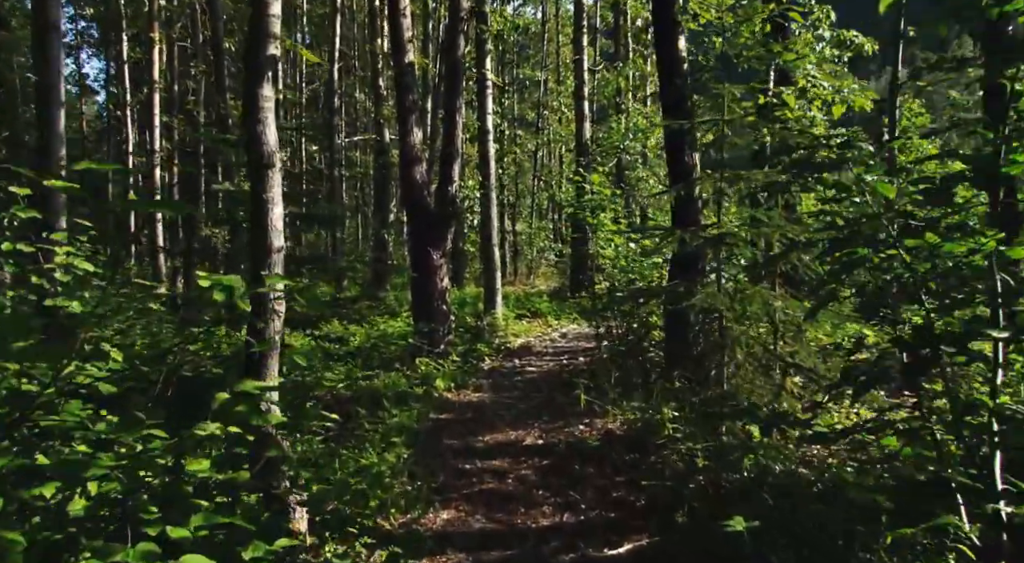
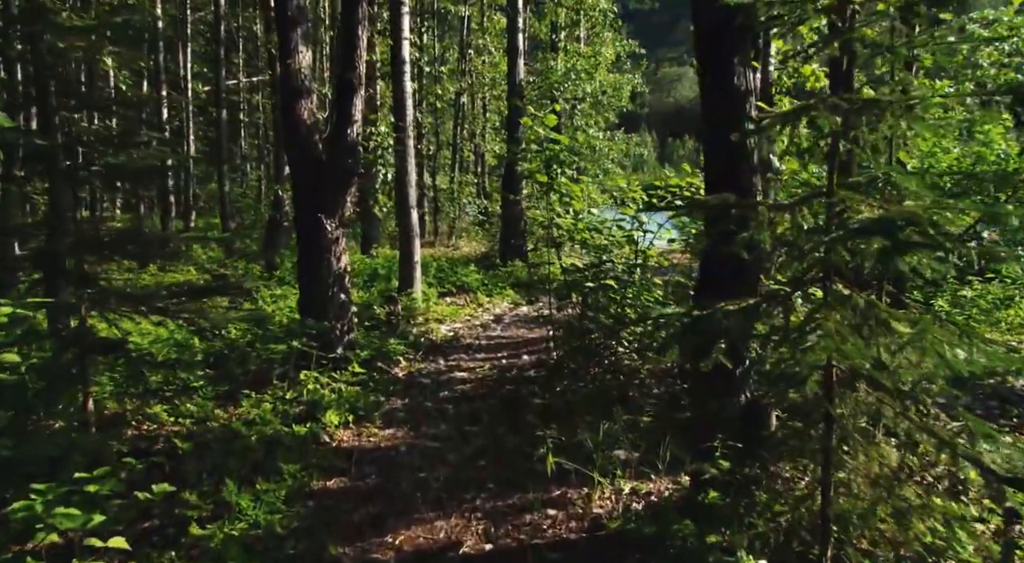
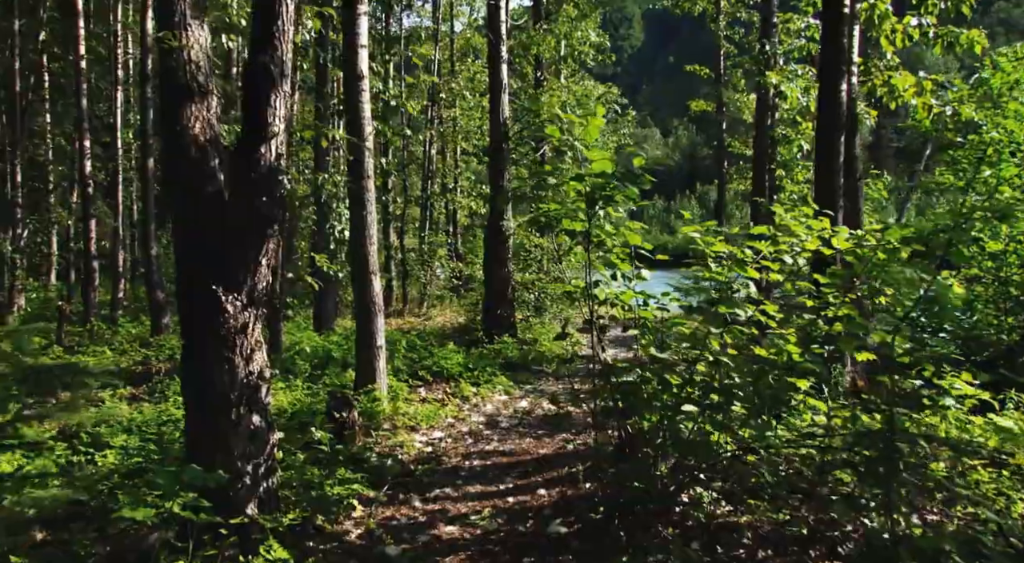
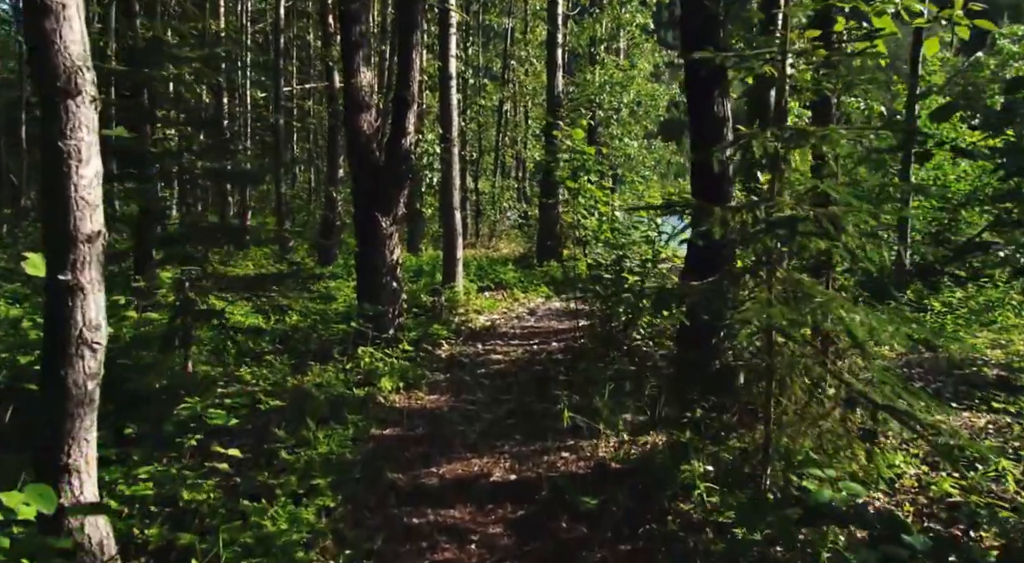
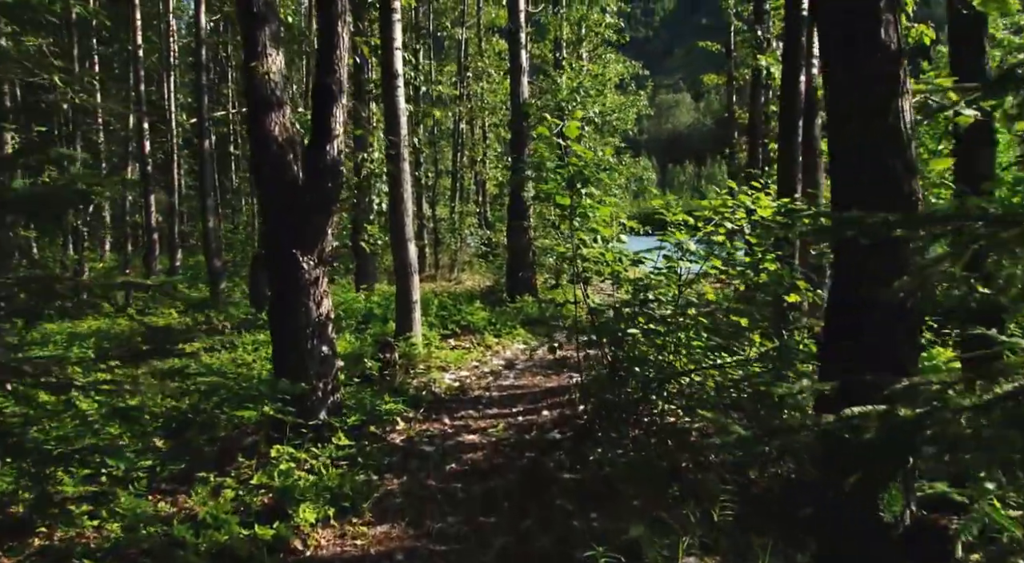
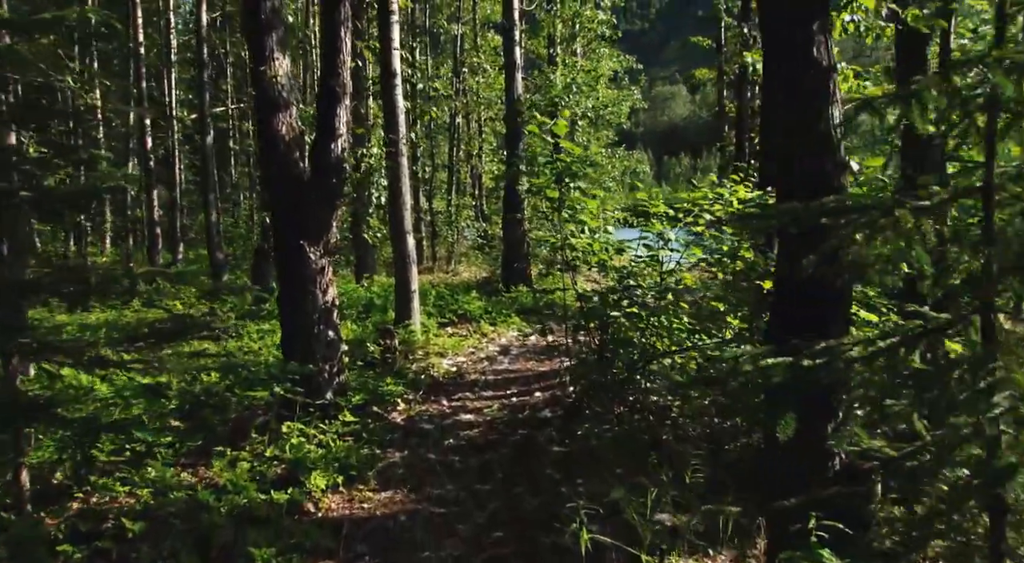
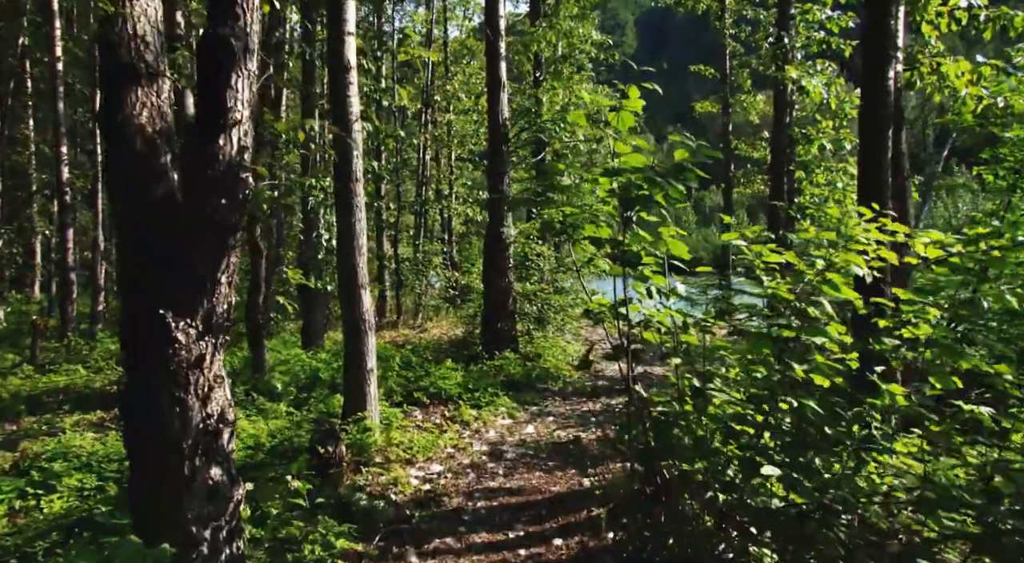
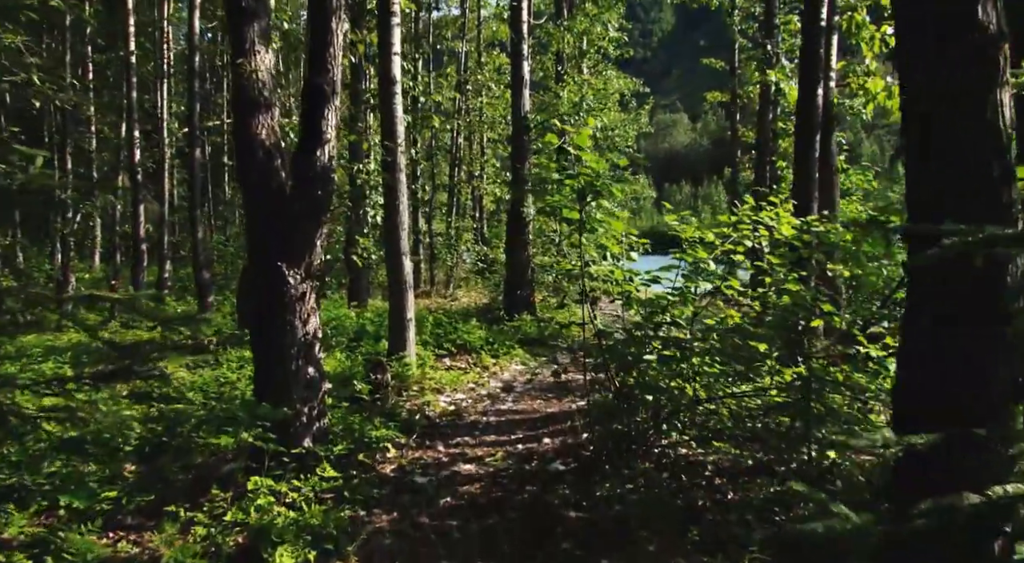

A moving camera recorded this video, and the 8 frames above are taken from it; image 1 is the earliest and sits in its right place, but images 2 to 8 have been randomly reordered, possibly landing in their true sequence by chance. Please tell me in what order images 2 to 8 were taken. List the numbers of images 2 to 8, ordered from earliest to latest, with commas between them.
4, 2, 6, 5, 8, 3, 7
